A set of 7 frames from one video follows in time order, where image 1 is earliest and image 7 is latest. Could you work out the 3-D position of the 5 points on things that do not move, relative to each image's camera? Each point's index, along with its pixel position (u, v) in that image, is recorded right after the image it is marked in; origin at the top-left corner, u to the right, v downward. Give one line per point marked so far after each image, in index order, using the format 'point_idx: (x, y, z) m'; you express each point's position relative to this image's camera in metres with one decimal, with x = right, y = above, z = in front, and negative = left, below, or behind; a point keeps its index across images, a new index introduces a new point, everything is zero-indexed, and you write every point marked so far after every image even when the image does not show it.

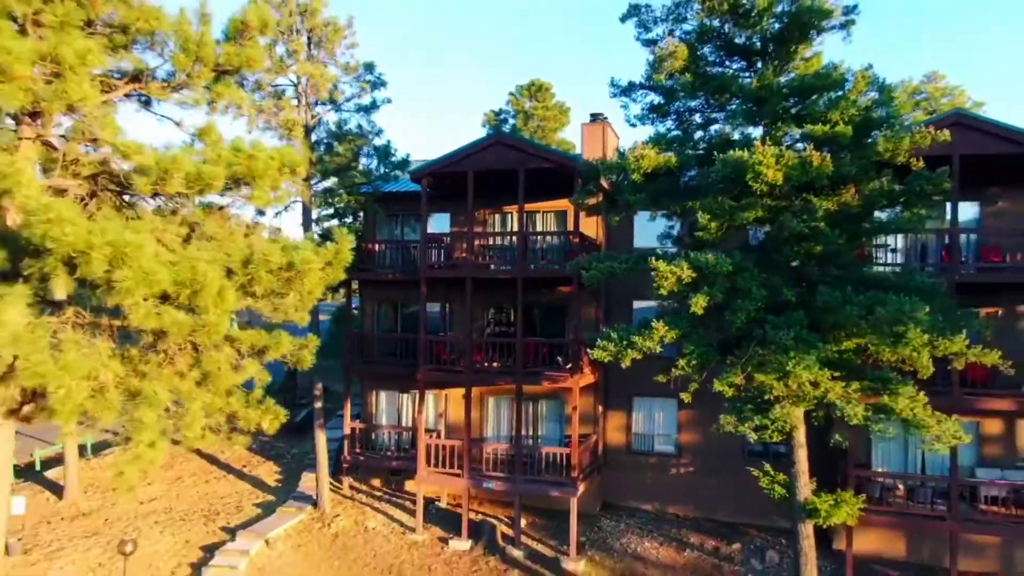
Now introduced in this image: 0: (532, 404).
0: (+0.5, -2.5, +15.0) m
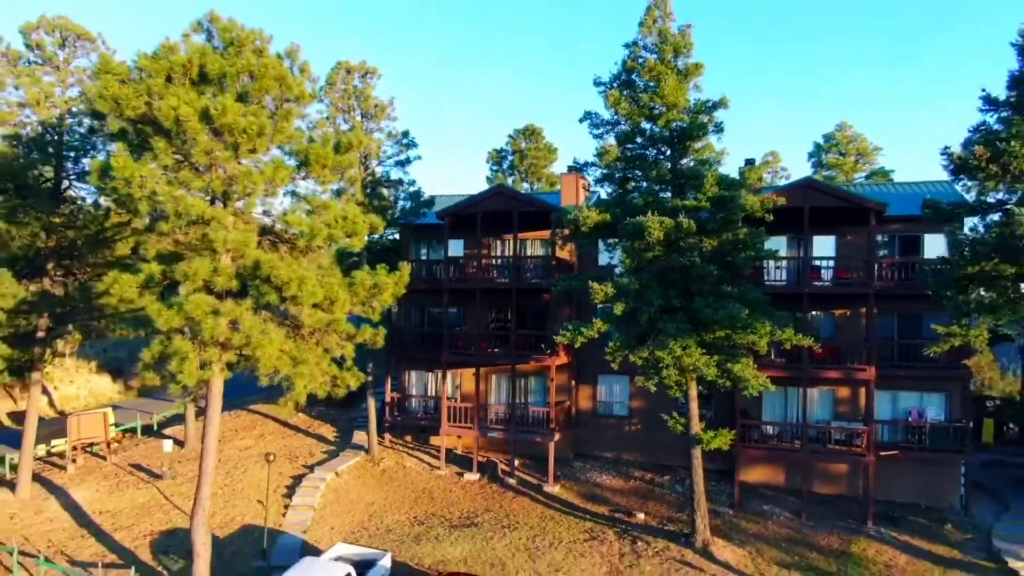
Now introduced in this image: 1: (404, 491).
0: (+0.4, -2.7, +20.7) m
1: (-2.9, -5.4, +18.5) m
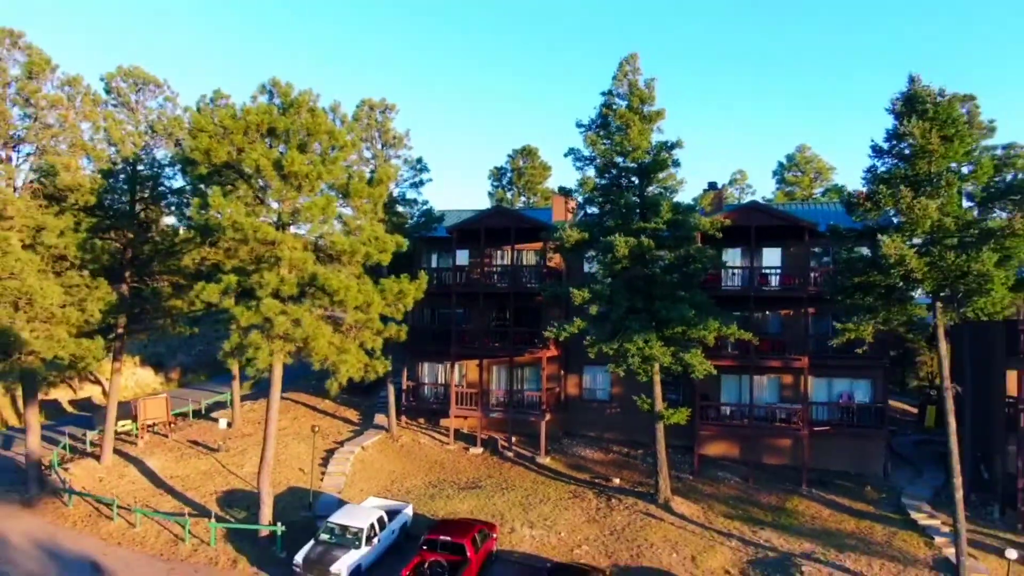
0: (+0.3, -2.8, +24.4) m
1: (-3.0, -5.6, +22.2) m
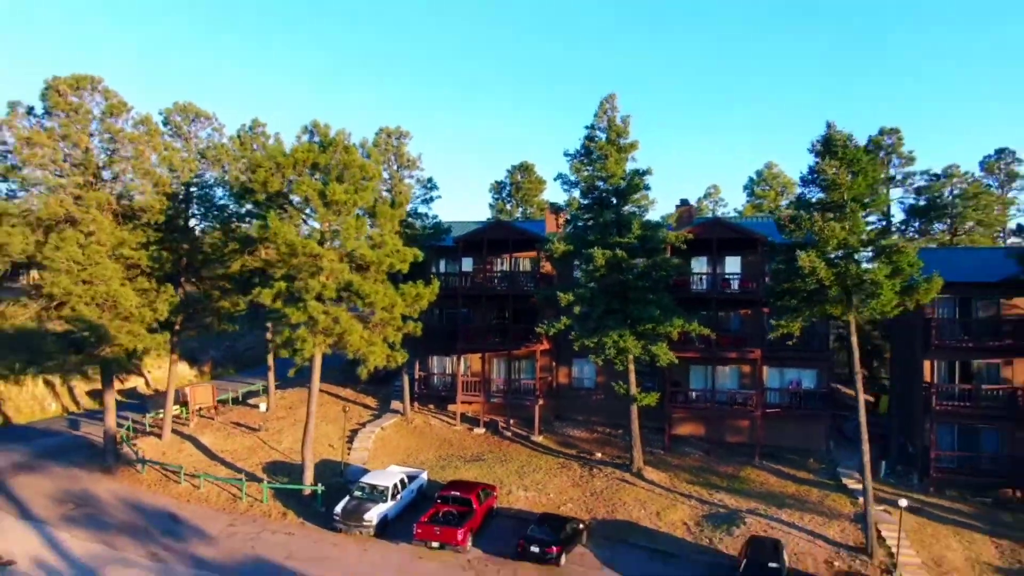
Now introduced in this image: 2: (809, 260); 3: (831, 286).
0: (+0.3, -2.9, +28.1) m
1: (-3.1, -5.7, +25.9) m
2: (+7.5, +0.7, +17.5) m
3: (+8.1, 0.0, +17.7) m
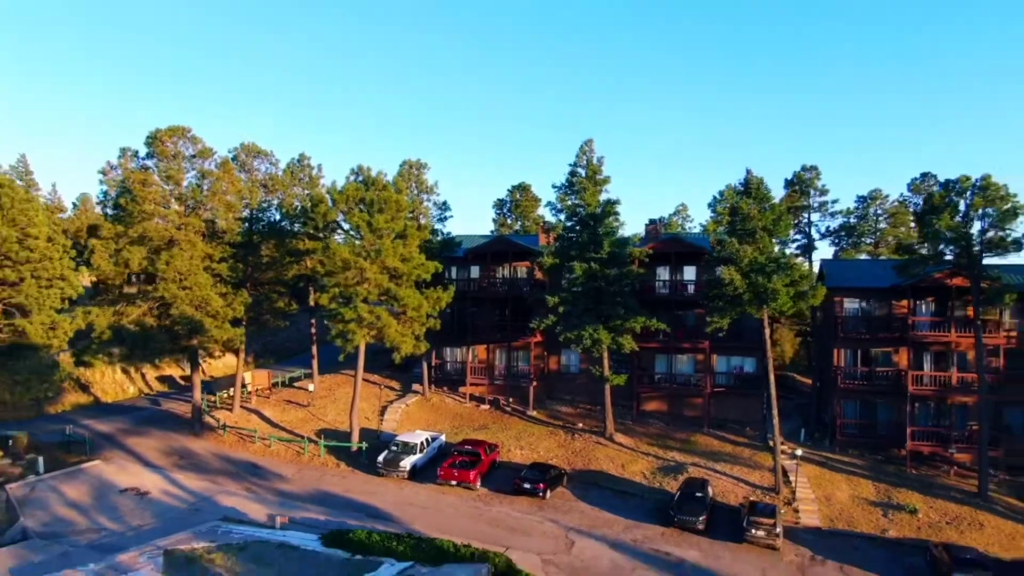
0: (+0.2, -3.1, +34.4) m
1: (-3.1, -5.8, +32.2) m
2: (+7.5, +0.5, +23.8) m
3: (+8.1, -0.2, +23.9) m
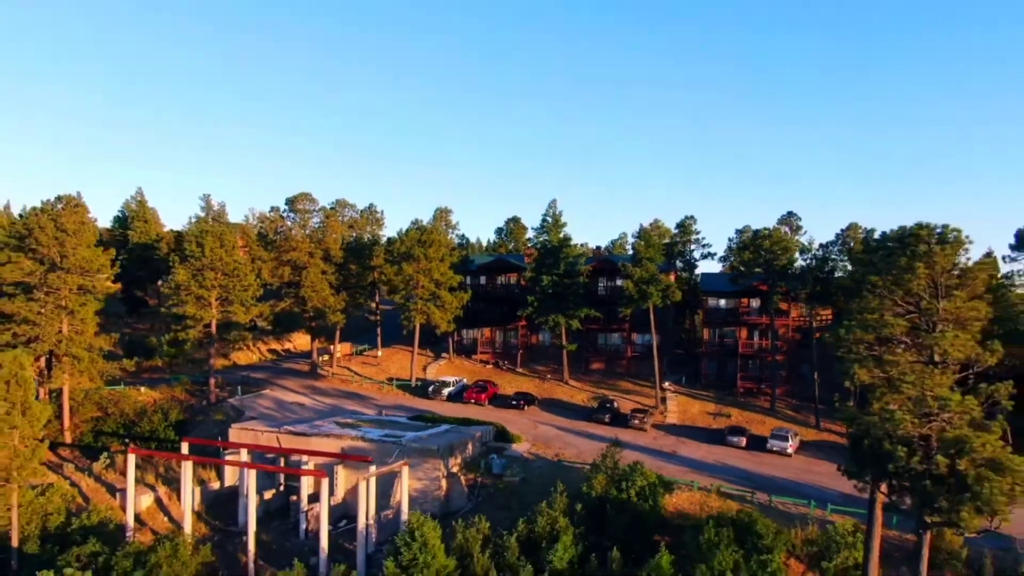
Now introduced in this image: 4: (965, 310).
0: (-0.2, -3.3, +53.2) m
1: (-3.5, -6.0, +51.0) m
2: (+7.1, +0.3, +42.5) m
3: (+7.7, -0.4, +42.7) m
4: (+12.5, -0.6, +19.6) m
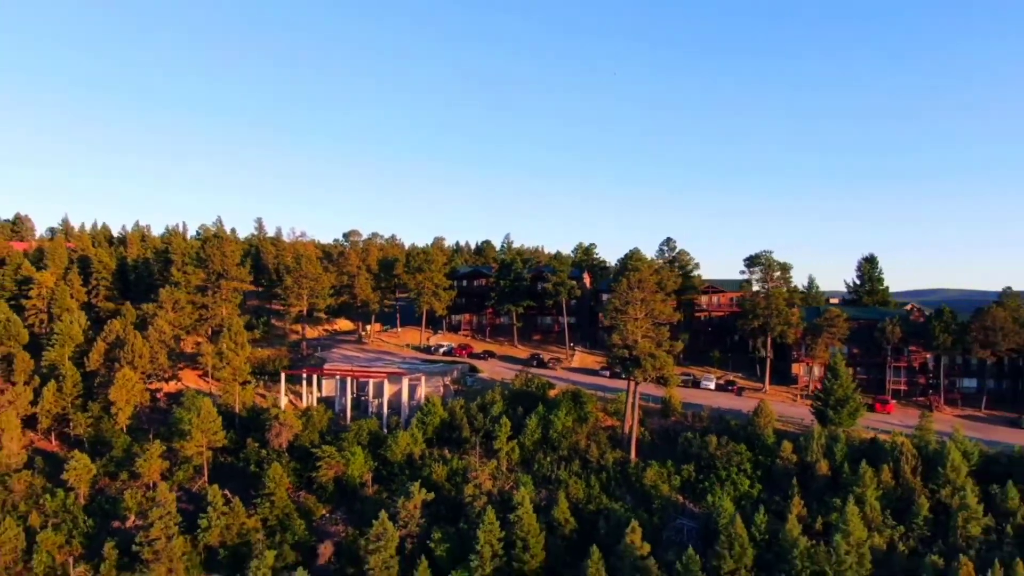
0: (-3.6, -3.3, +83.0) m
1: (-6.9, -6.1, +80.8) m
2: (+3.8, +0.2, +72.5) m
3: (+4.4, -0.5, +72.6) m
4: (+9.5, -0.7, +49.6) m
